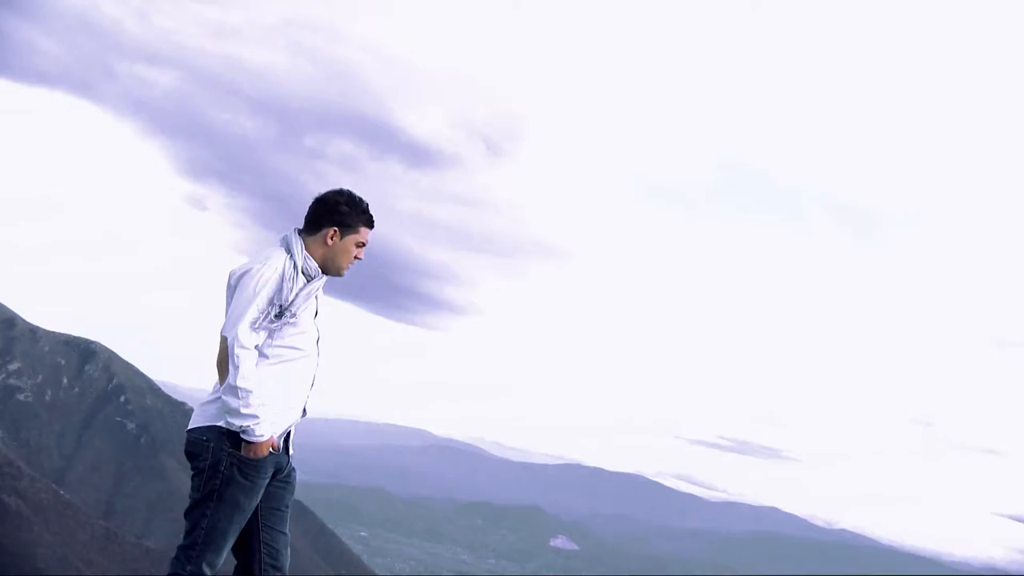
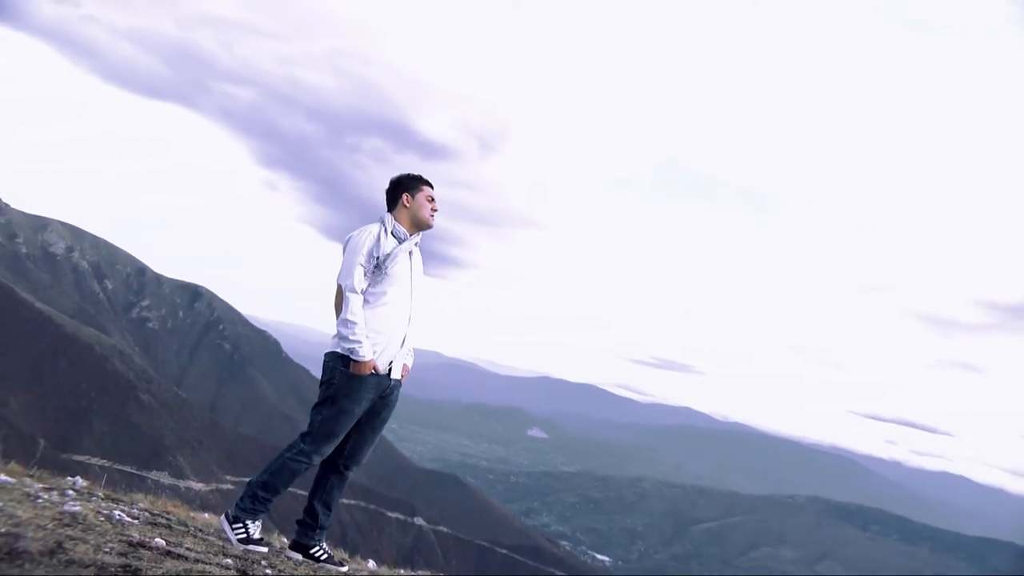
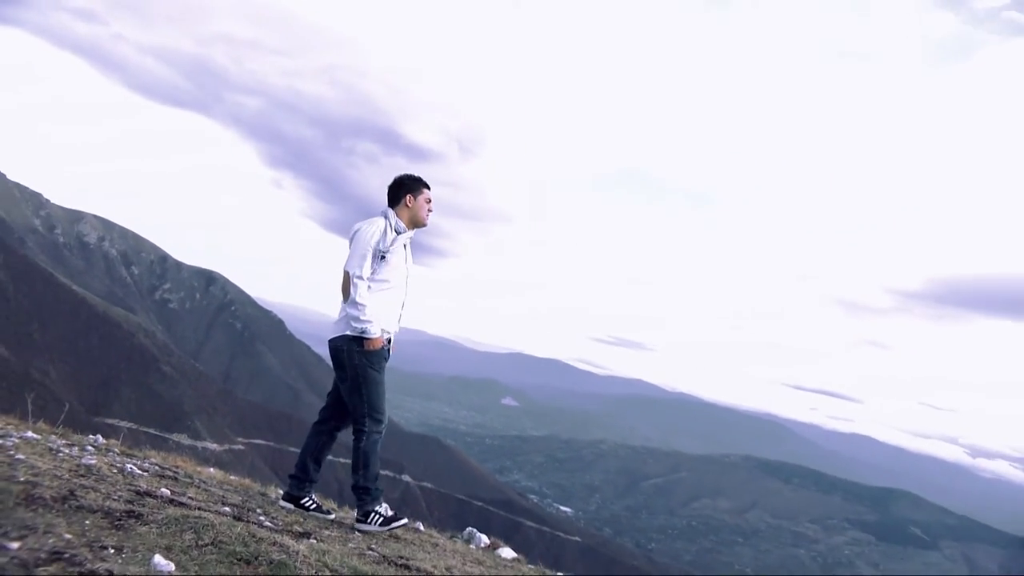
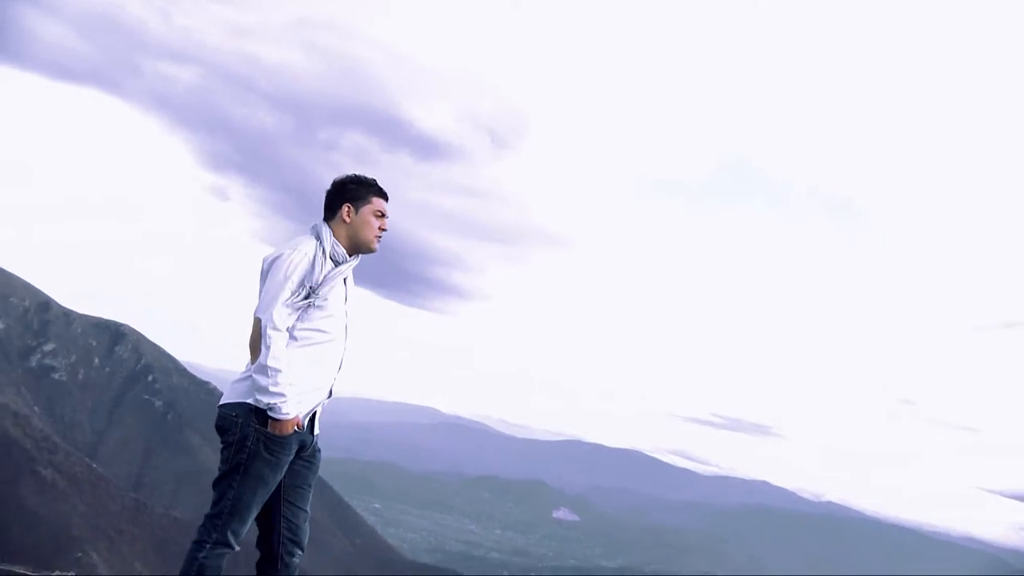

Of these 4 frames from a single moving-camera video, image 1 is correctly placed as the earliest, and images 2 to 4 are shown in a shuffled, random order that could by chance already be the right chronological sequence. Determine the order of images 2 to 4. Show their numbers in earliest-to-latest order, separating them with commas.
4, 2, 3
